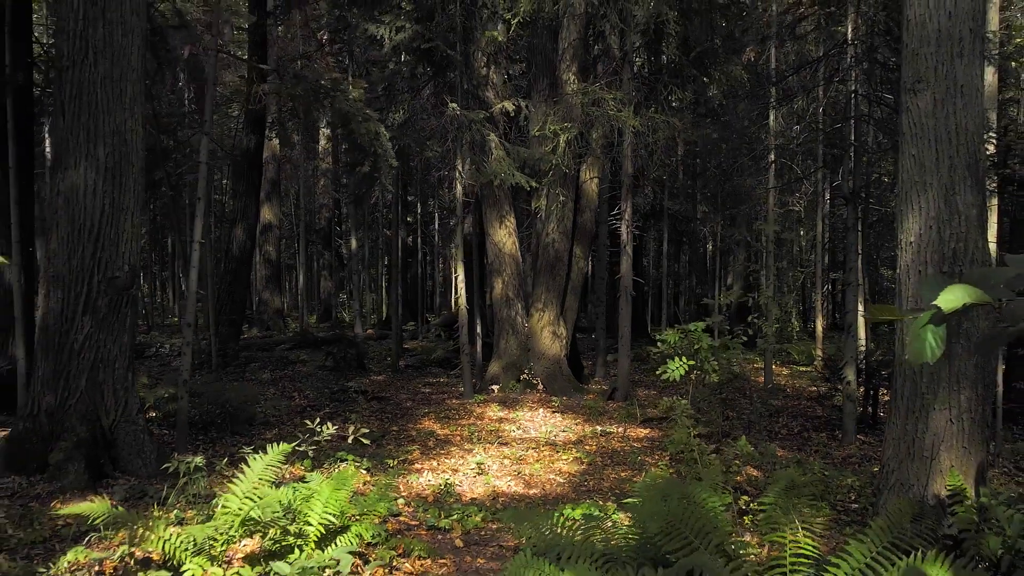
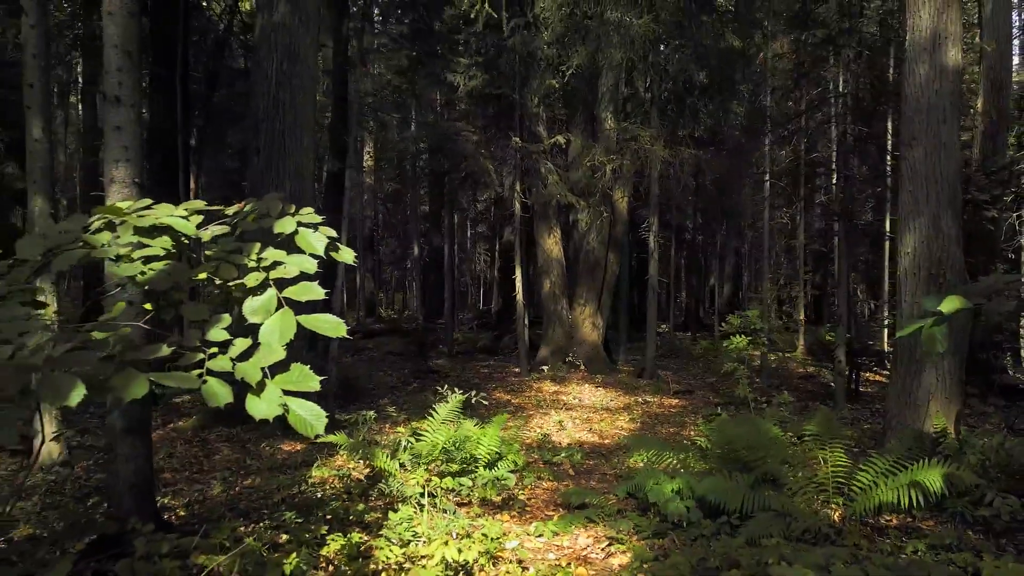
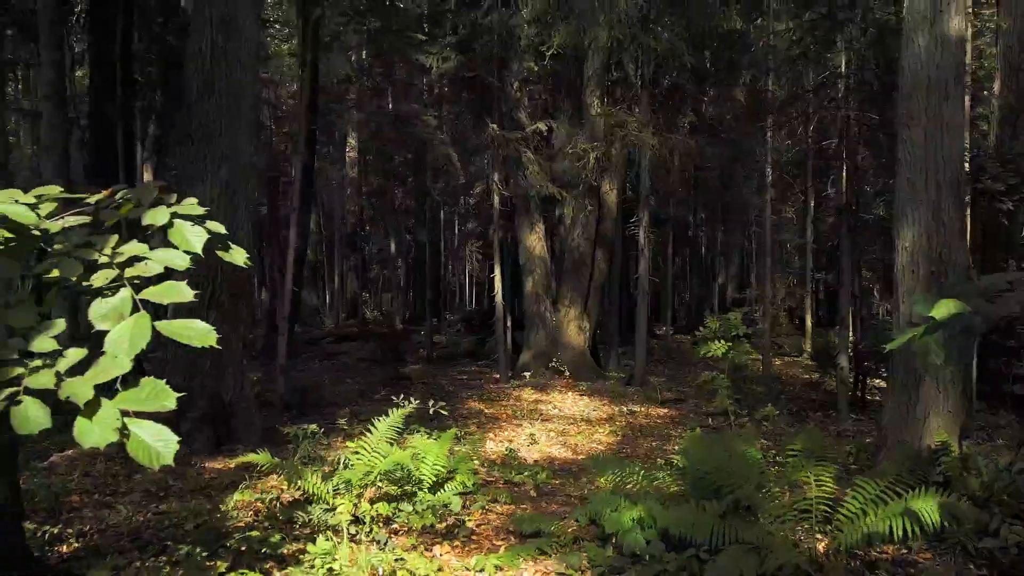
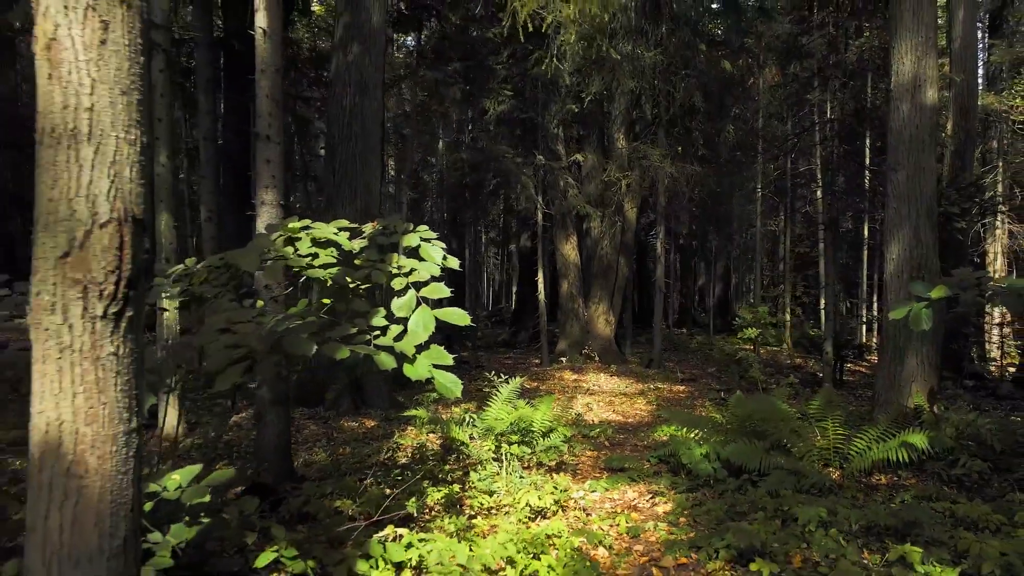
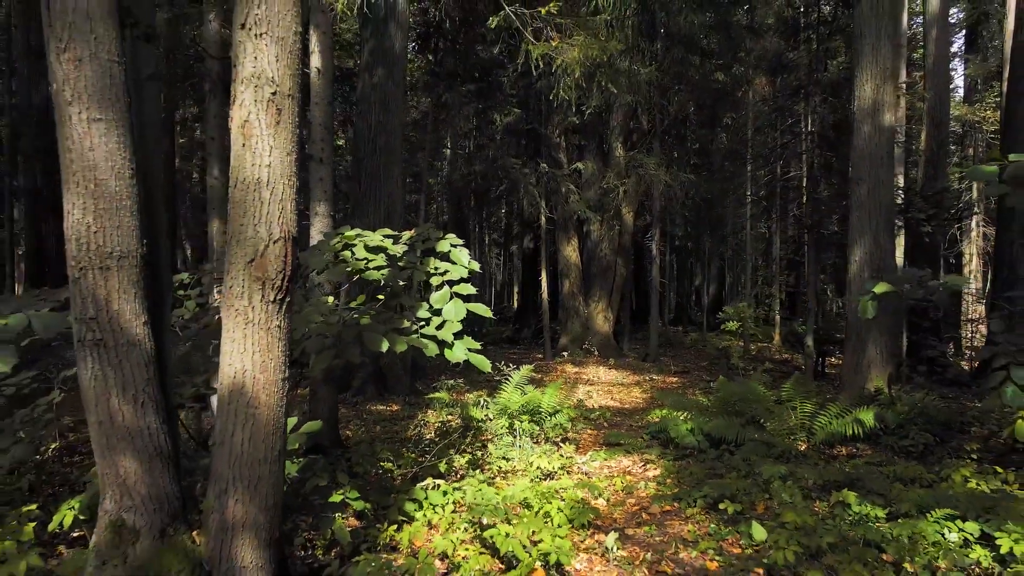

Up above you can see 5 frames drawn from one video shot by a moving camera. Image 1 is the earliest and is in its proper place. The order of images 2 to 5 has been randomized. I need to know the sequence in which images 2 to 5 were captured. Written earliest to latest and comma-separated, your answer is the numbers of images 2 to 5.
3, 2, 4, 5
